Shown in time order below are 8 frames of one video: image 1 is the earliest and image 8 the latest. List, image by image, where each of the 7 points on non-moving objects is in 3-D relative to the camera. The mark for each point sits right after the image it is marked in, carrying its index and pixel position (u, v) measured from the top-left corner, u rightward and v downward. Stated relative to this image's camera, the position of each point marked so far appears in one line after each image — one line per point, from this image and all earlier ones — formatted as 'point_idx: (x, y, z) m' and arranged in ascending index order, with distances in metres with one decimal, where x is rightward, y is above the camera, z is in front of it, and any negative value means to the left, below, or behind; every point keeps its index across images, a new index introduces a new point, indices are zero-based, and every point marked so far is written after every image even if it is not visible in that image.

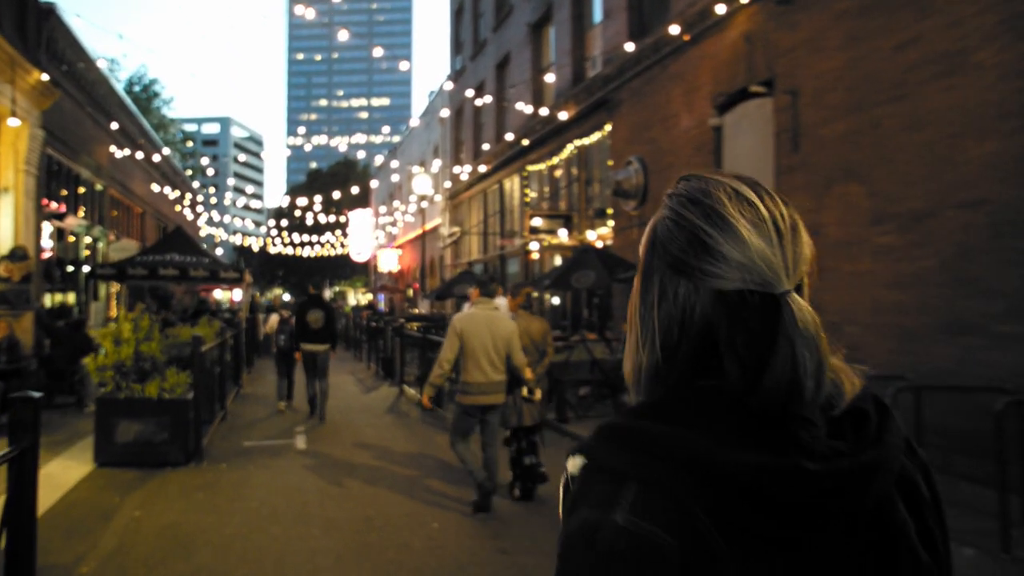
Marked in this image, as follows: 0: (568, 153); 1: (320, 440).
0: (+1.1, +2.5, +18.2) m
1: (-2.3, -1.8, +11.4) m
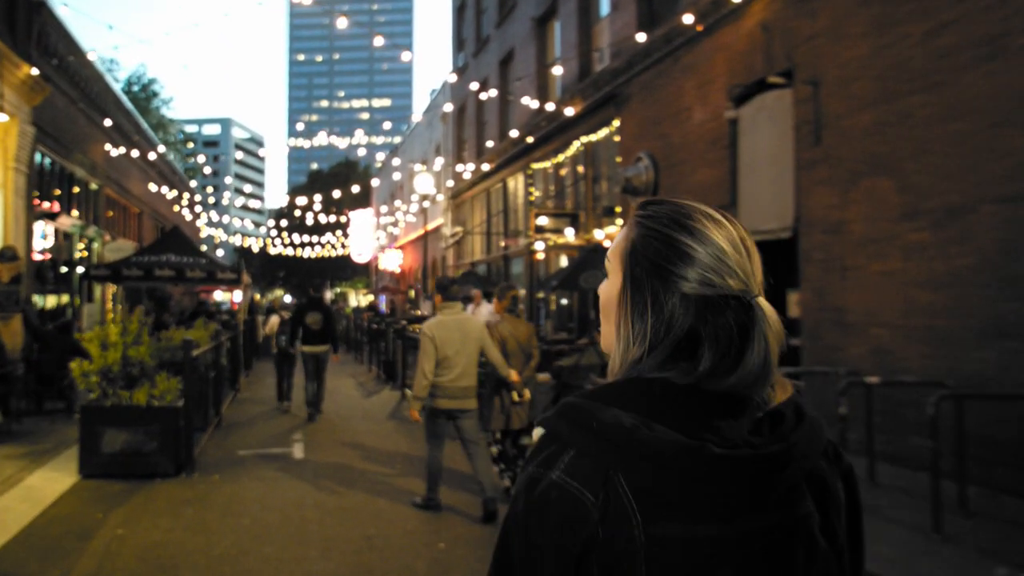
0: (+1.1, +2.5, +17.7) m
1: (-2.2, -1.8, +10.9) m
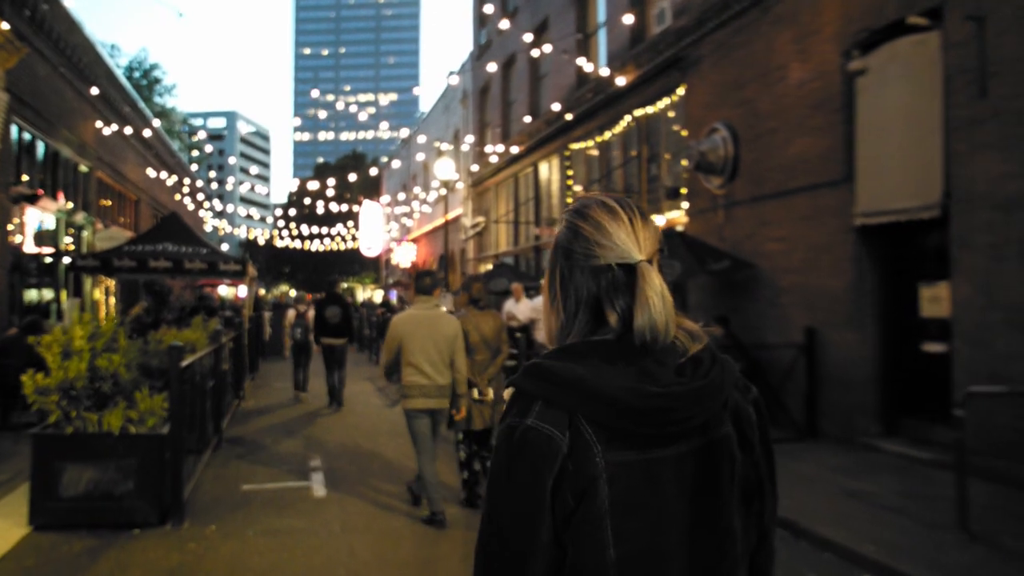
0: (+1.8, +2.6, +15.6) m
1: (-1.6, -1.7, +8.9) m
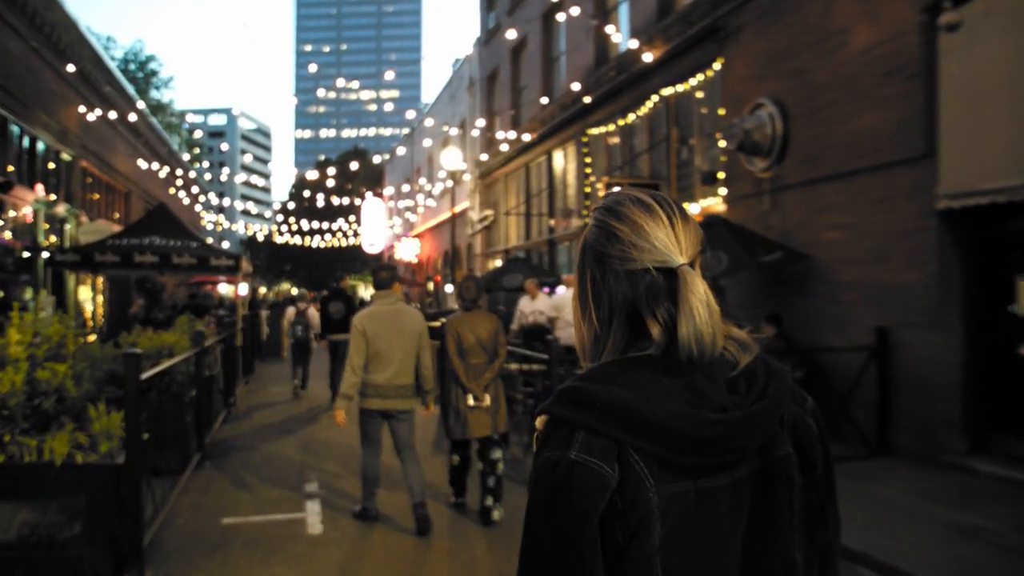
0: (+2.0, +2.7, +14.4) m
1: (-1.3, -1.7, +7.6) m
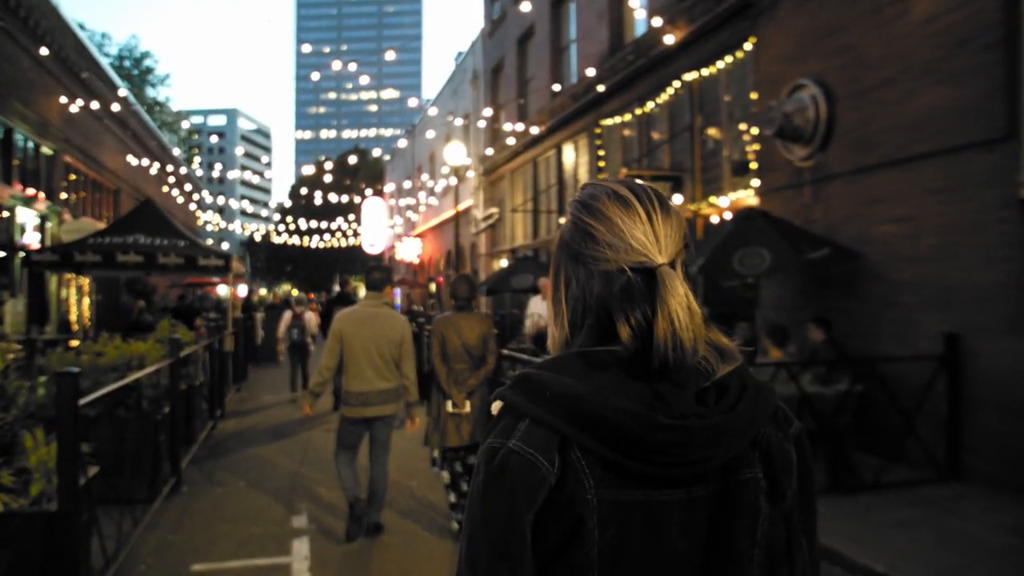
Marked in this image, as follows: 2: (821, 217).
0: (+2.2, +2.7, +13.3) m
1: (-1.2, -1.7, +6.6) m
2: (+3.0, +0.7, +9.4) m
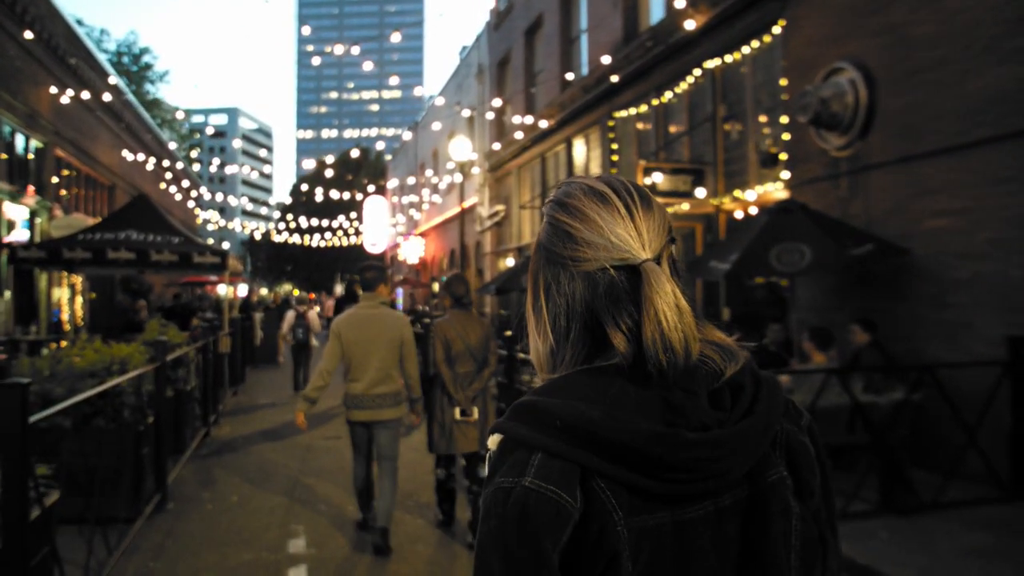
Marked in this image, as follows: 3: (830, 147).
0: (+2.3, +2.7, +12.6) m
1: (-1.1, -1.7, +5.9) m
2: (+3.2, +0.7, +8.8) m
3: (+3.0, +1.3, +9.2) m
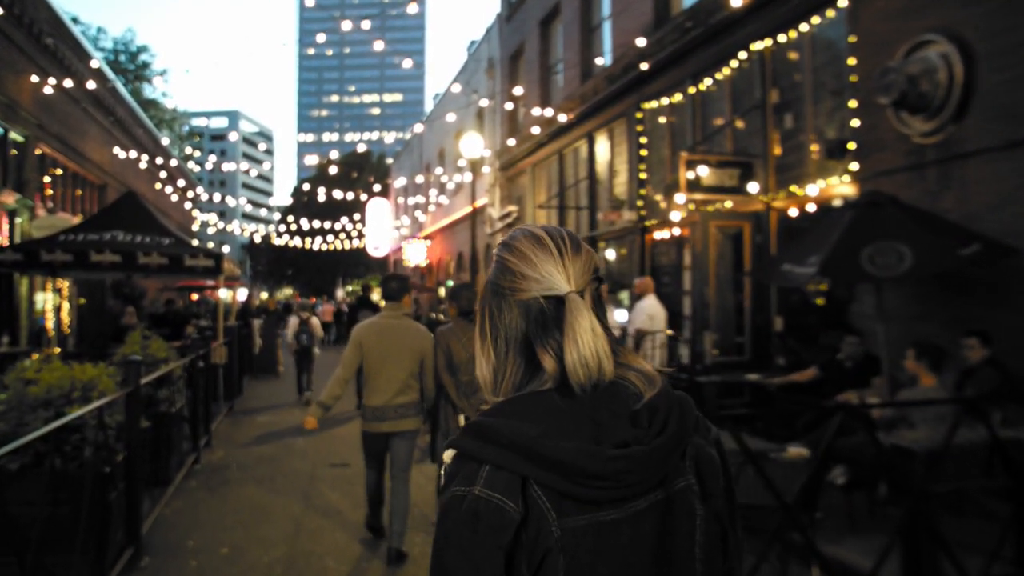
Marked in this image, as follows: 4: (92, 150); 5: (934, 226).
0: (+2.6, +2.6, +11.4) m
1: (-0.8, -1.7, +4.7) m
2: (+3.5, +0.6, +7.5) m
3: (+3.3, +1.3, +7.9) m
4: (-8.4, +2.7, +19.3) m
5: (+2.9, +0.4, +6.6) m
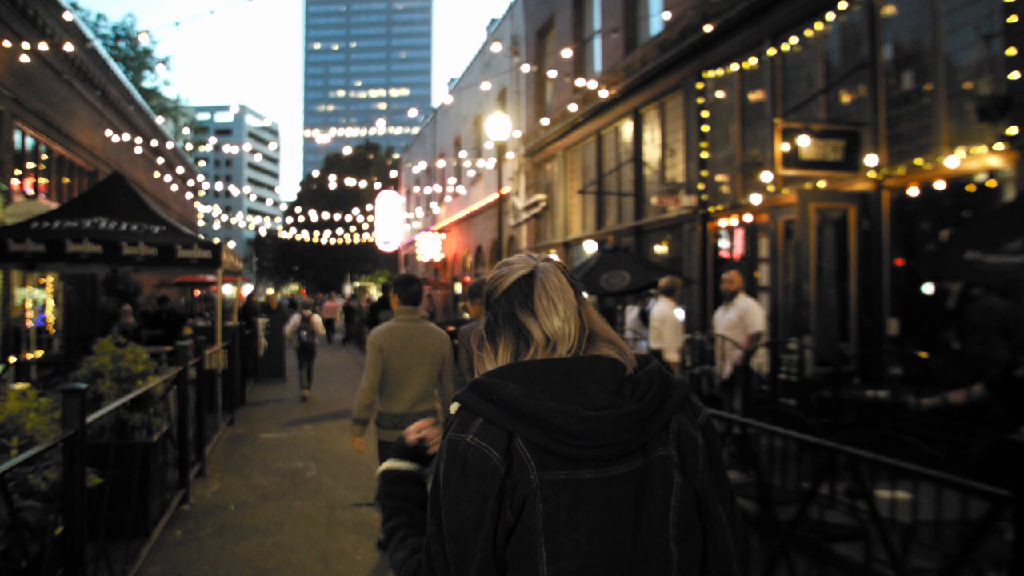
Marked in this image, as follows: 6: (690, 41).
0: (+3.1, +2.6, +9.6) m
1: (-0.3, -1.7, +2.8) m
2: (+4.0, +0.7, +5.7) m
3: (+3.8, +1.3, +6.1) m
4: (-7.8, +2.8, +17.5) m
5: (+3.4, +0.5, +4.8) m
6: (+2.3, +3.2, +12.2) m
